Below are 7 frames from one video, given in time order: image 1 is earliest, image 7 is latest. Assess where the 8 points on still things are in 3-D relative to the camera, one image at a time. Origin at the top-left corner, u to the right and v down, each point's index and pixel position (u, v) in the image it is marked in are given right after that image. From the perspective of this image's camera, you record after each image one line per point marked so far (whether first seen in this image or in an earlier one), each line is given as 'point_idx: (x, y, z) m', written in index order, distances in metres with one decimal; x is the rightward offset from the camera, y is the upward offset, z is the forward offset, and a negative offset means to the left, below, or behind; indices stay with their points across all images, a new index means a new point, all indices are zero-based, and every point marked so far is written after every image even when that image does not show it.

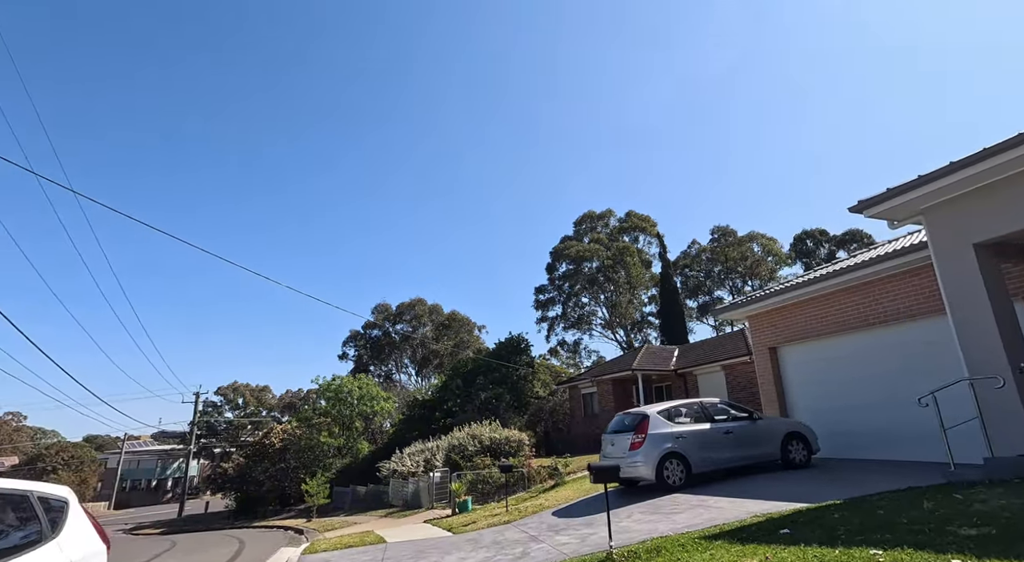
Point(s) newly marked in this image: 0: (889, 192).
0: (+5.3, +1.2, +7.5) m
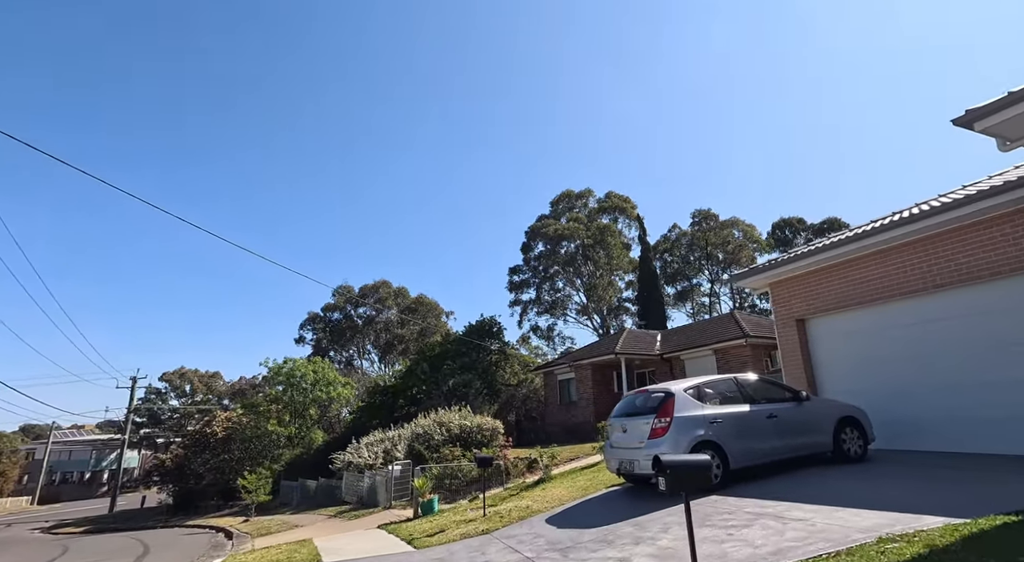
0: (+5.2, +1.9, +5.6) m
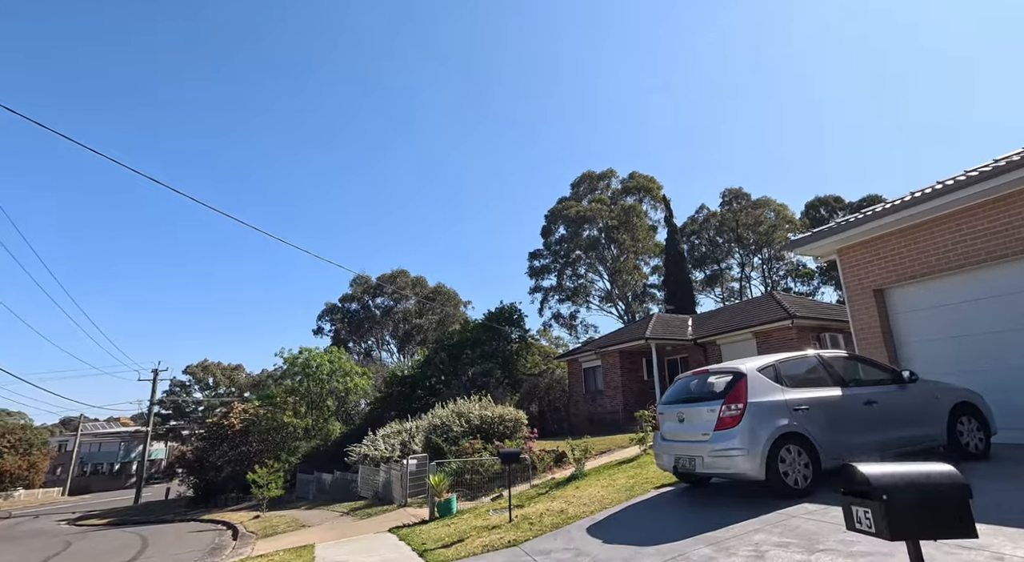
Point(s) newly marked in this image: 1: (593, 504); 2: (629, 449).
0: (+5.5, +2.4, +4.1) m
1: (+1.0, -2.8, +6.7) m
2: (+2.4, -3.4, +10.8) m
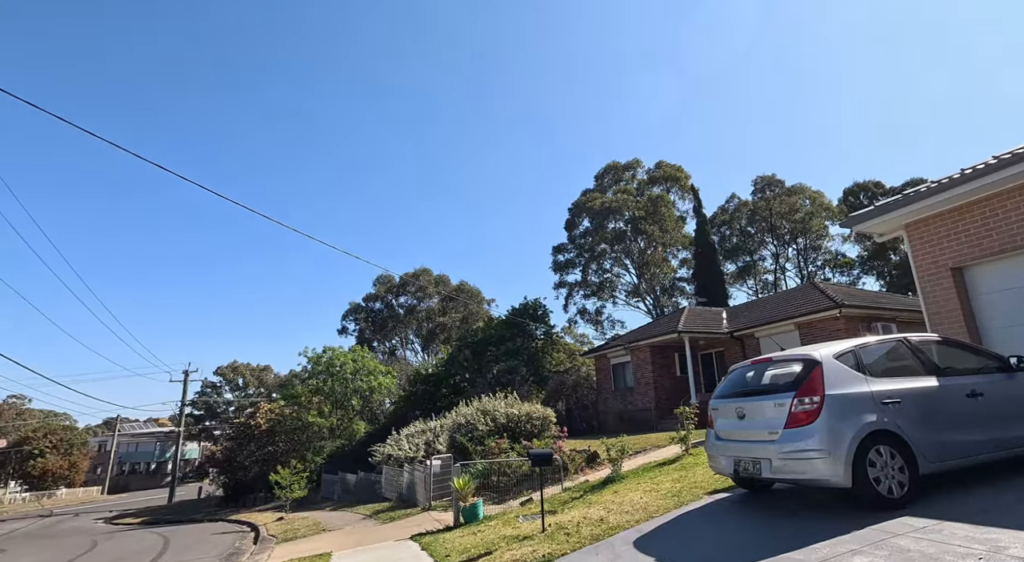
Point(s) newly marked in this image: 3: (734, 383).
0: (+5.6, +2.7, +3.2) m
1: (+1.4, -2.6, +5.9) m
2: (+2.9, -3.1, +10.0) m
3: (+2.3, -1.1, +5.6) m
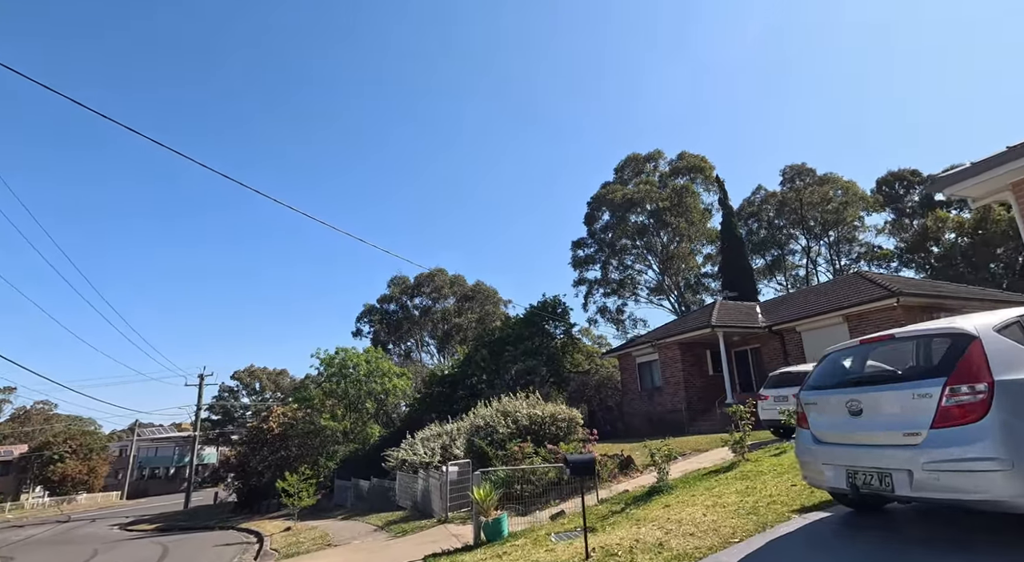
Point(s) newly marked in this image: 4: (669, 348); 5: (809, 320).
0: (+5.8, +3.1, +1.9) m
1: (+1.7, -2.2, +4.7) m
2: (+3.3, -2.8, +8.7) m
3: (+2.6, -0.7, +4.4) m
4: (+5.9, -2.5, +19.9) m
5: (+8.9, -1.2, +16.1) m
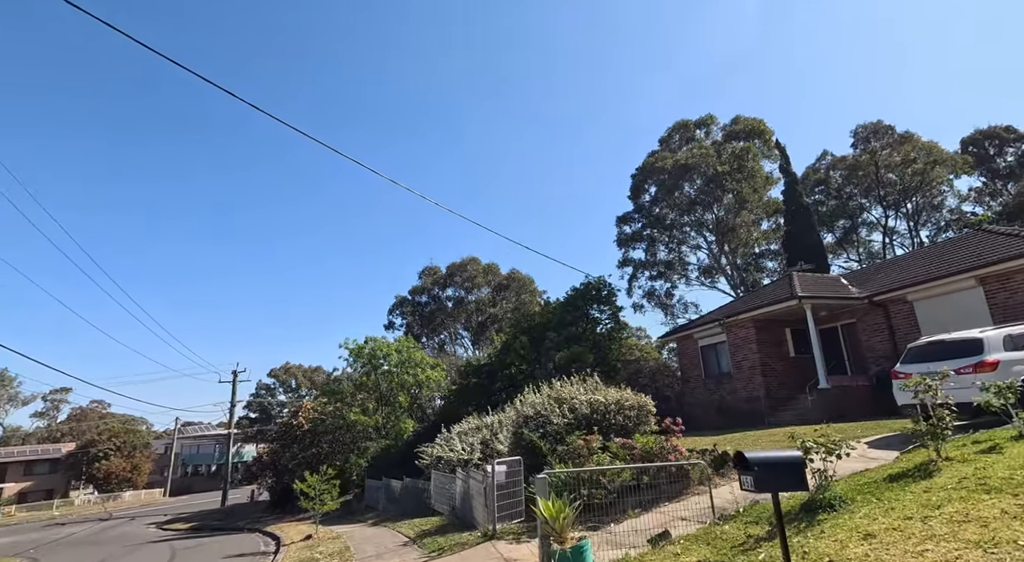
0: (+6.1, +4.0, -0.9) m
1: (+2.3, -1.4, +2.3) m
2: (+4.2, -1.9, +6.1) m
3: (+3.1, +0.1, +1.8) m
4: (+7.4, -1.5, +17.2) m
5: (+10.2, -0.1, +13.1) m
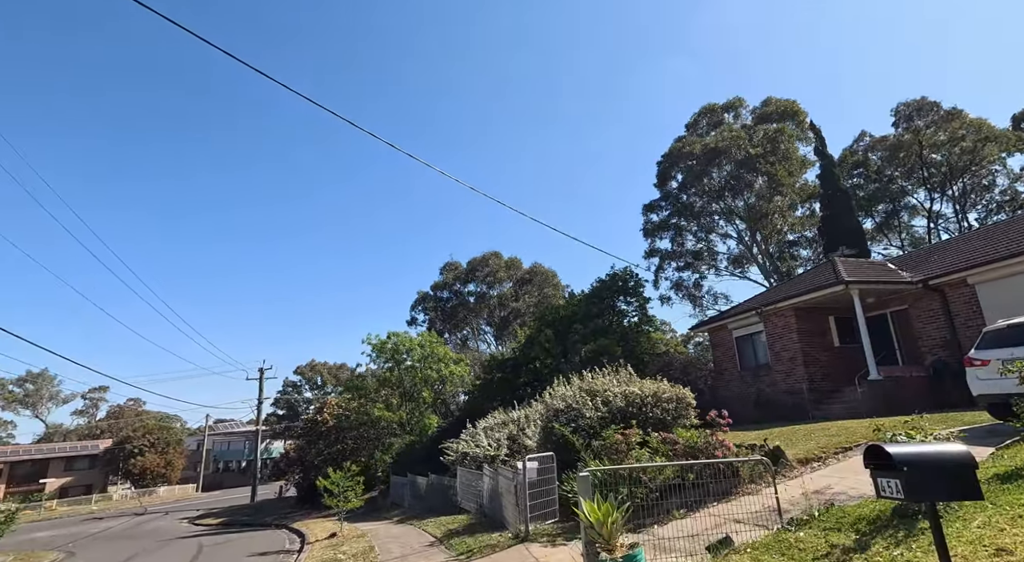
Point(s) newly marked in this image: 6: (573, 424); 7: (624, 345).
0: (+6.1, +4.3, -1.8) m
1: (+2.5, -1.2, +1.6) m
2: (+4.5, -1.6, +5.4) m
3: (+3.3, +0.4, +1.1) m
4: (+8.2, -1.0, +16.3) m
5: (+10.8, +0.3, +12.1) m
6: (+1.1, -2.7, +9.9) m
7: (+4.2, -2.4, +20.0) m
